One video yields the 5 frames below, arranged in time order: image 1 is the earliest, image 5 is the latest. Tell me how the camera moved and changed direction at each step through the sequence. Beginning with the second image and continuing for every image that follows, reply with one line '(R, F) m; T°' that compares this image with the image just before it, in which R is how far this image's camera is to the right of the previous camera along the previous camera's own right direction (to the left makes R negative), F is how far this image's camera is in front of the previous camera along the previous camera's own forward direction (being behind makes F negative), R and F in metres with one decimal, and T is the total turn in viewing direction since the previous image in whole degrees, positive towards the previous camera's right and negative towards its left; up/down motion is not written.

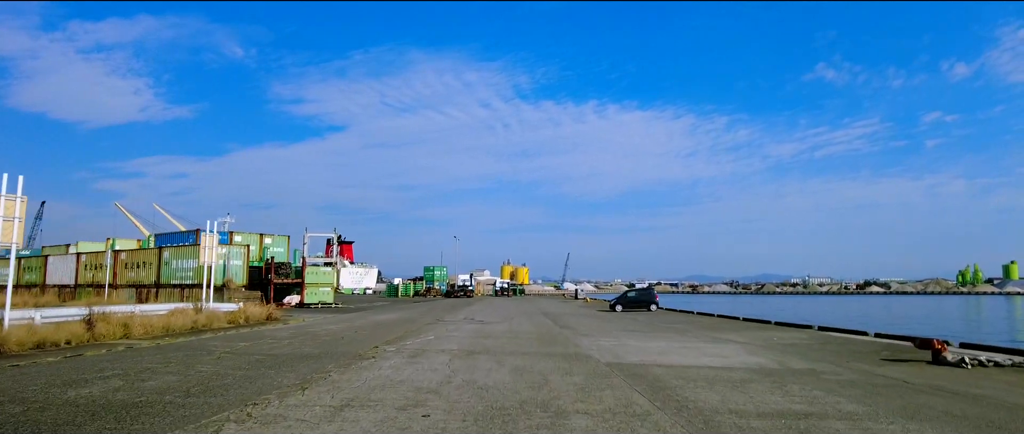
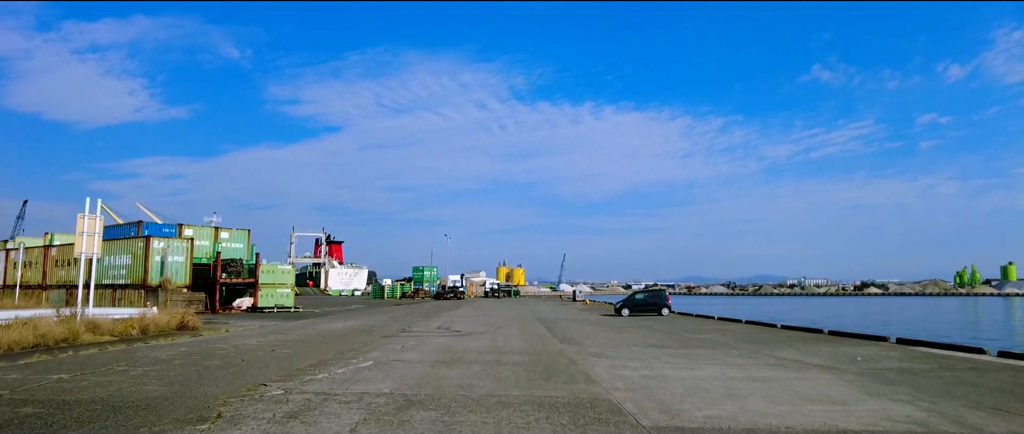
(+0.3, +6.1) m; 0°
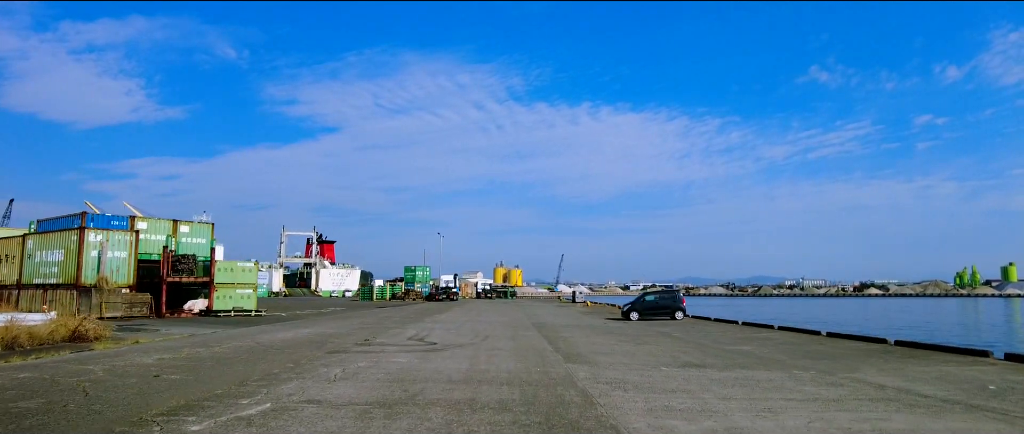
(+0.2, +4.5) m; 0°
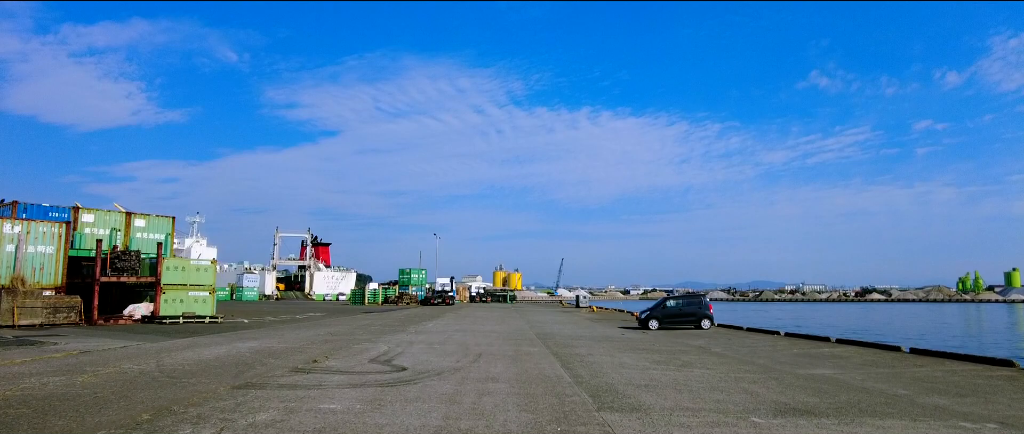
(0.0, +4.7) m; 0°
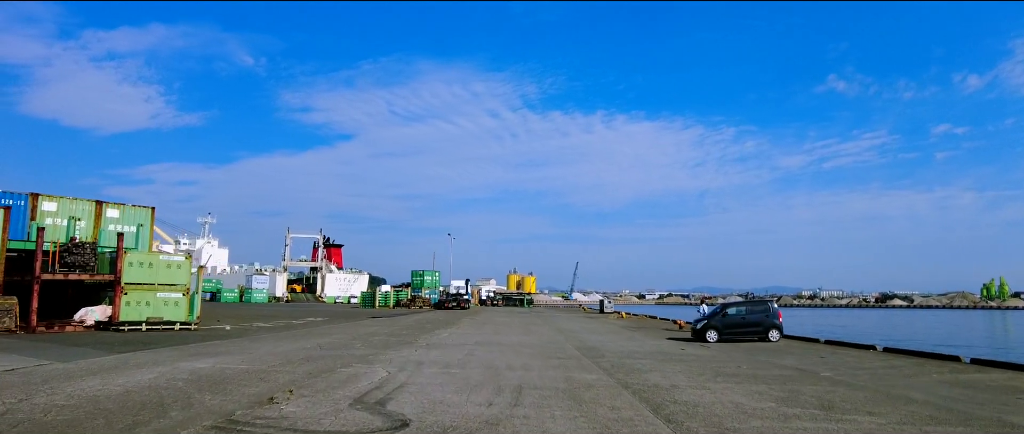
(-0.6, +4.8) m; -1°
